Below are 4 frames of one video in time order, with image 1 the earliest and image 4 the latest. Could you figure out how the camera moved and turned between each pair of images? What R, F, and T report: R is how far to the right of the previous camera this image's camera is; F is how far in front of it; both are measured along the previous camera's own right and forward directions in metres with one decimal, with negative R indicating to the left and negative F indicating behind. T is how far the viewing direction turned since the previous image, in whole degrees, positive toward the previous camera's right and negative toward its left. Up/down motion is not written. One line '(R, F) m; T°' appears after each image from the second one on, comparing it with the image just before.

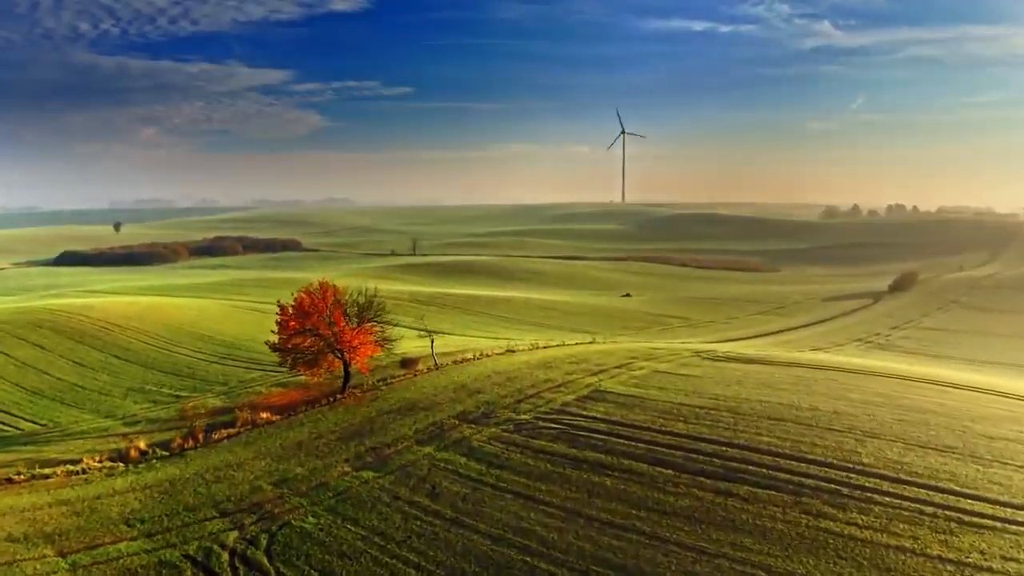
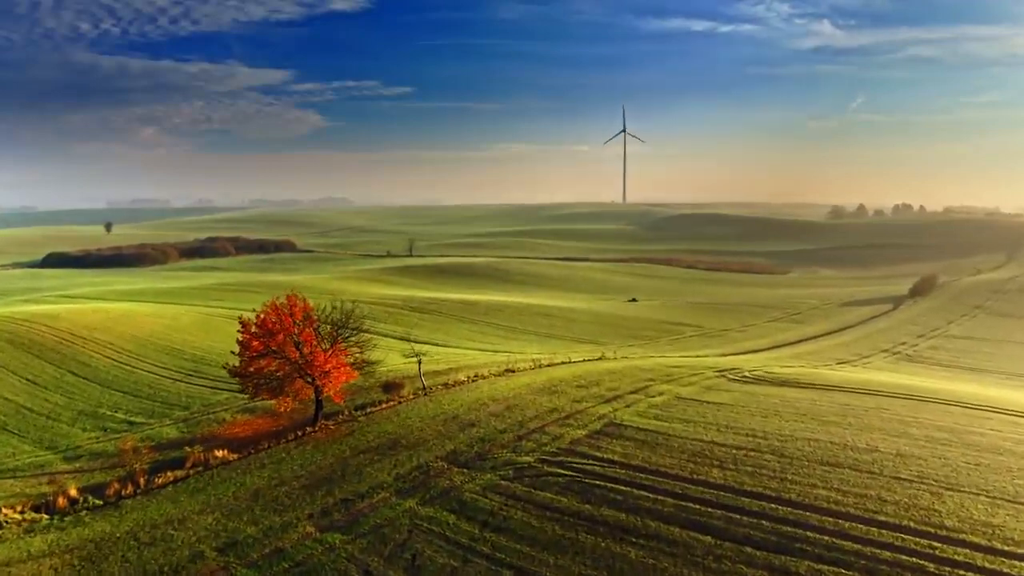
(0.0, +4.5) m; 0°
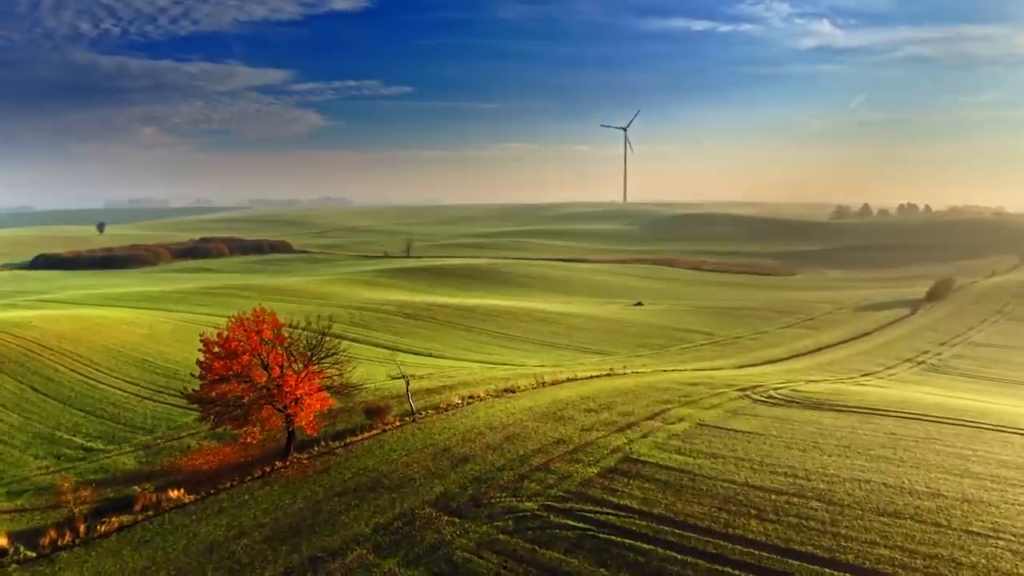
(0.0, +3.4) m; 0°
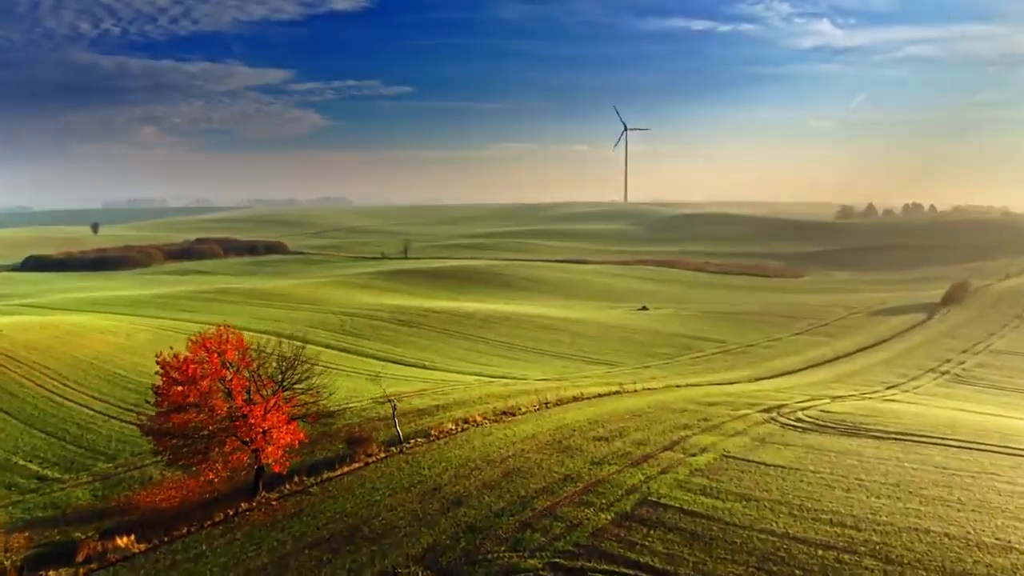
(0.0, +2.9) m; 0°
